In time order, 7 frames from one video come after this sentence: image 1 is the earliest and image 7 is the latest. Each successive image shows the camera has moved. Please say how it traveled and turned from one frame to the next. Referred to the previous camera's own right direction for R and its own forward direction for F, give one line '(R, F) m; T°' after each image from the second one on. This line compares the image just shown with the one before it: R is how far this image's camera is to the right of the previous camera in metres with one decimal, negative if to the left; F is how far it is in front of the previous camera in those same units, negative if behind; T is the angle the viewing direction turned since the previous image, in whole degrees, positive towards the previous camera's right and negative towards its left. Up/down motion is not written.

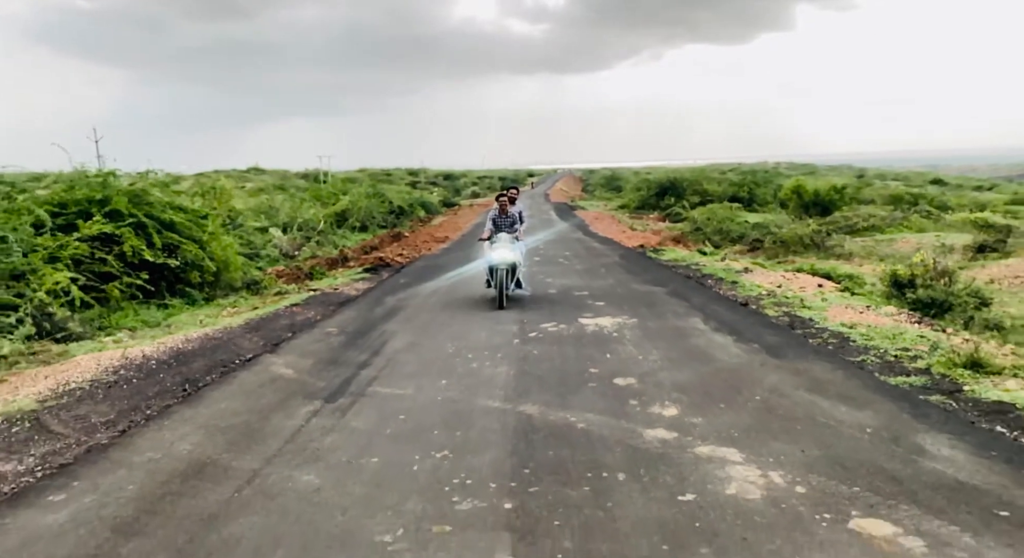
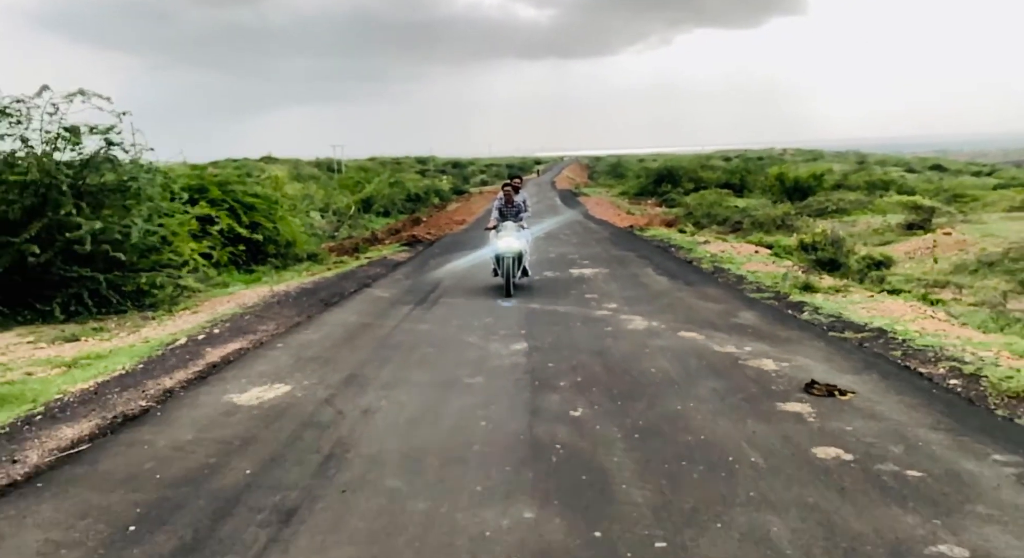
(-0.1, -4.7) m; -1°
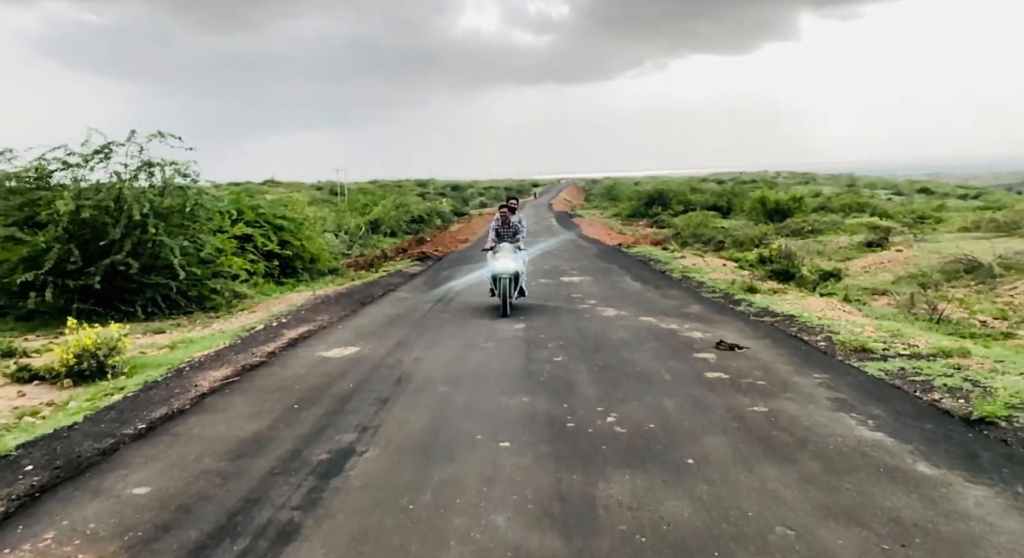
(-0.1, -2.8) m; 0°
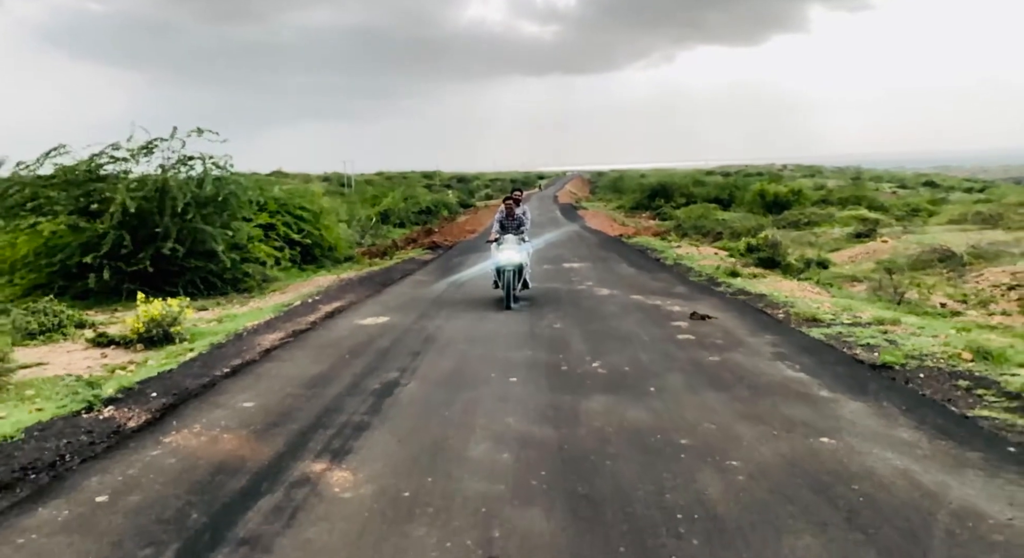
(0.0, -1.6) m; 0°
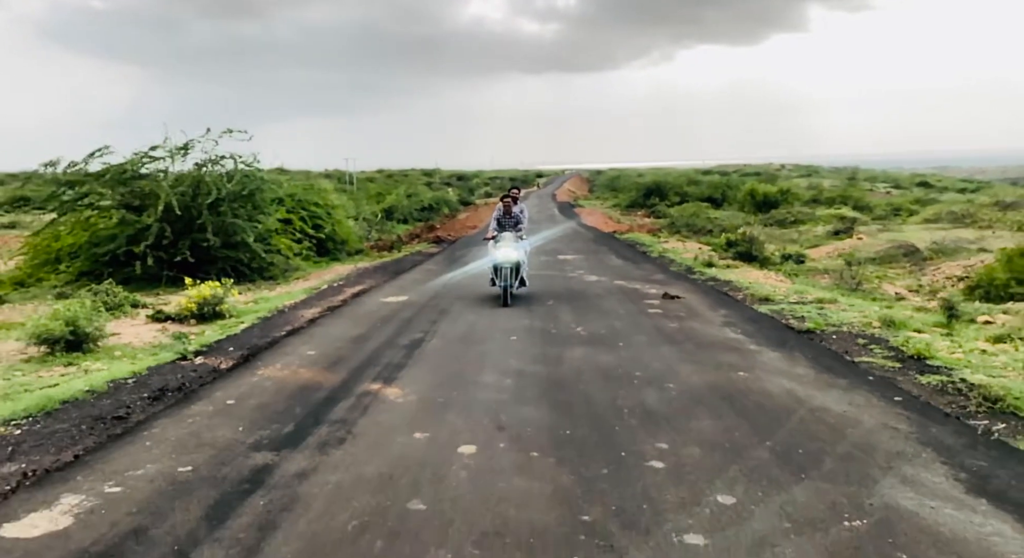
(0.0, -1.9) m; 0°
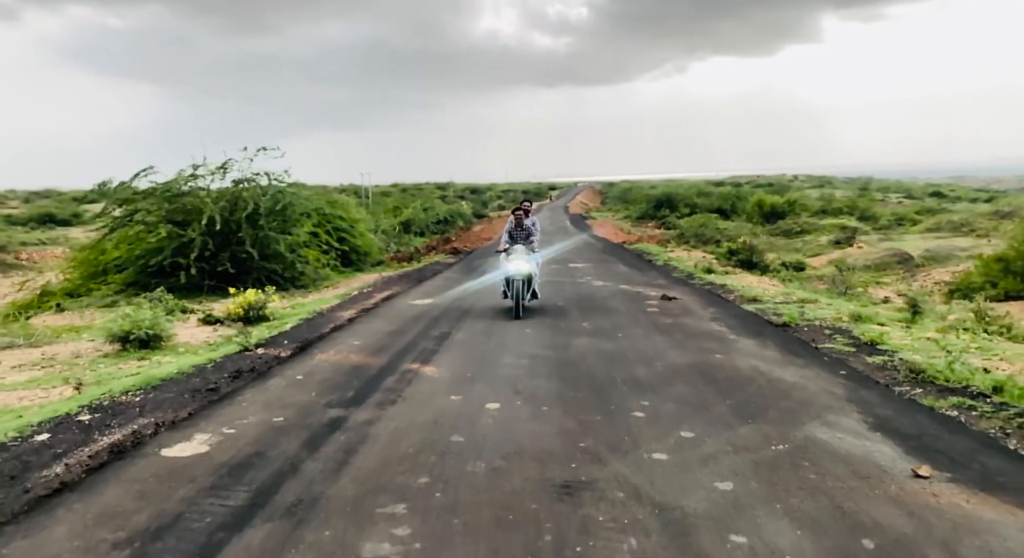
(0.0, -1.4) m; -1°
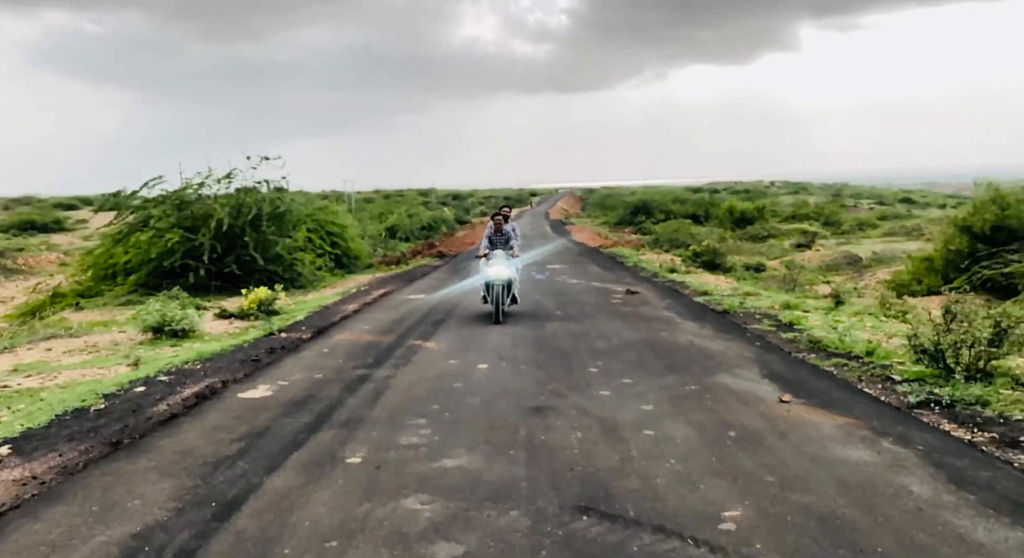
(0.0, -1.9) m; +1°
